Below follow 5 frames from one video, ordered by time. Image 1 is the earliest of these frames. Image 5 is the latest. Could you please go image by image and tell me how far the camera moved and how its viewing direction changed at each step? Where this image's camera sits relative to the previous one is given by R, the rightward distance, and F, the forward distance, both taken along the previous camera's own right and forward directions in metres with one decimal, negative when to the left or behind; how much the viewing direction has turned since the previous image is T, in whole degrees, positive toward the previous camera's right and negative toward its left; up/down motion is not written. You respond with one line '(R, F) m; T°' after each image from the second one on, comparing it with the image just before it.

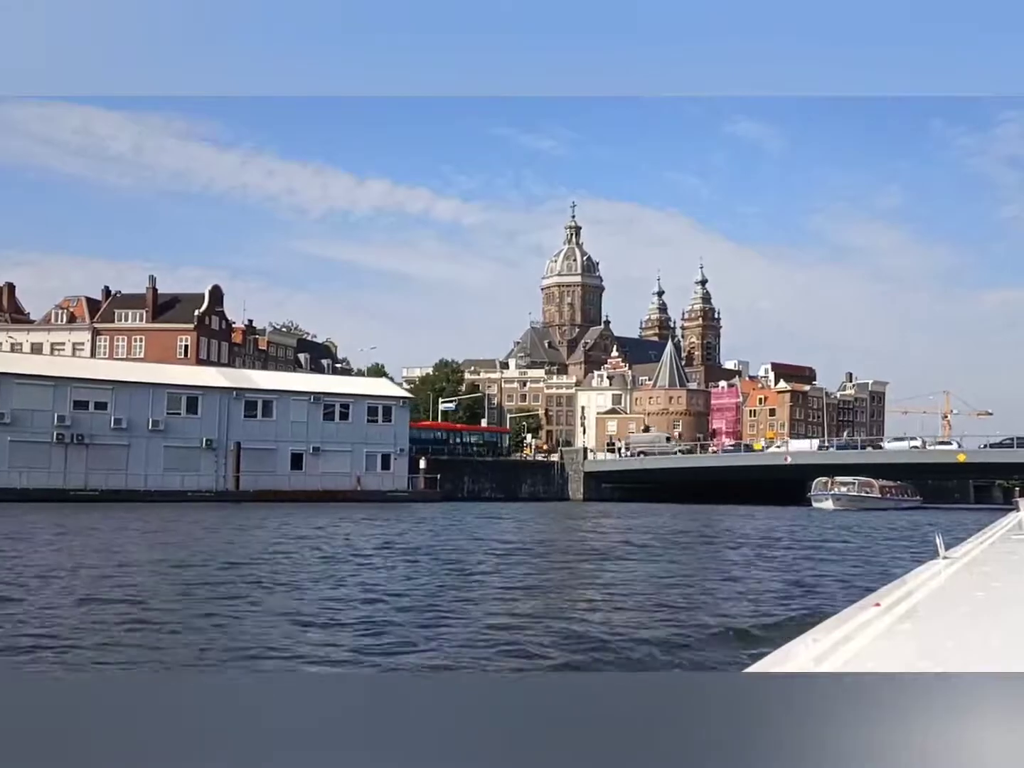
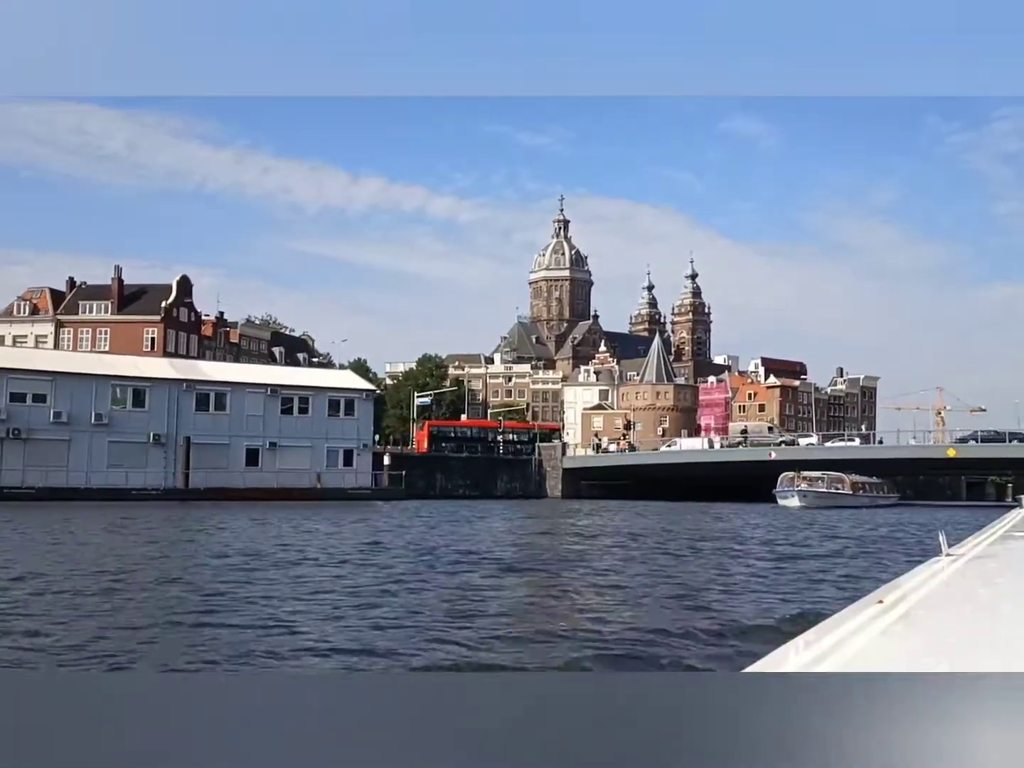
(+0.3, +0.5) m; 0°
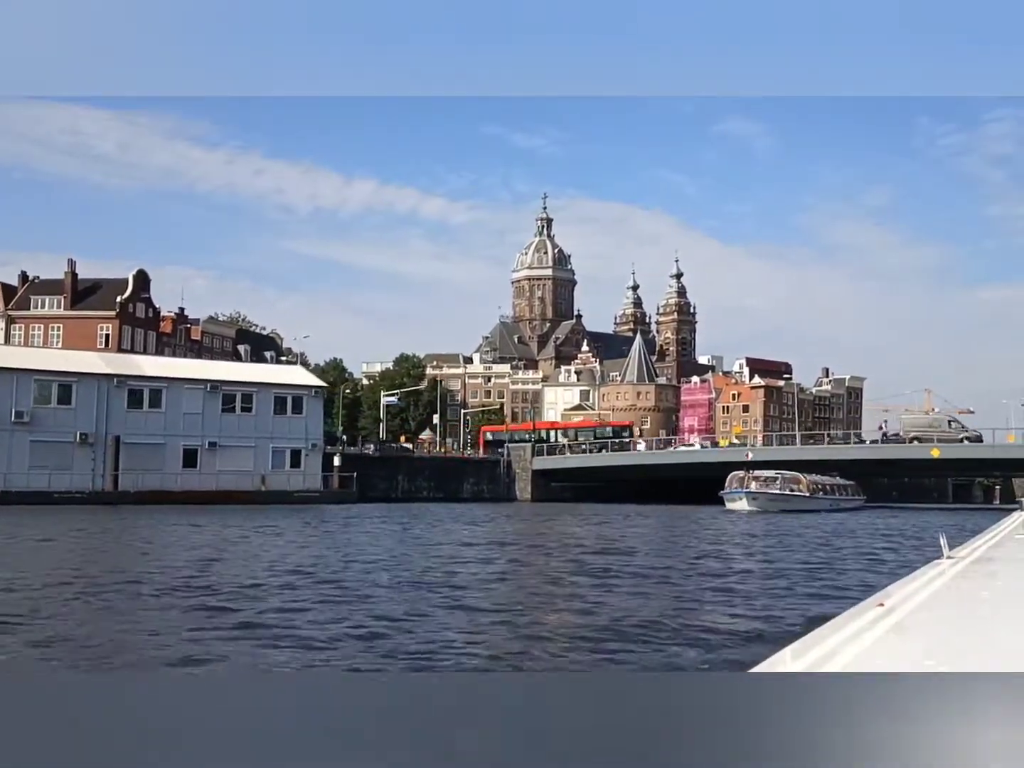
(+0.3, +0.6) m; 0°
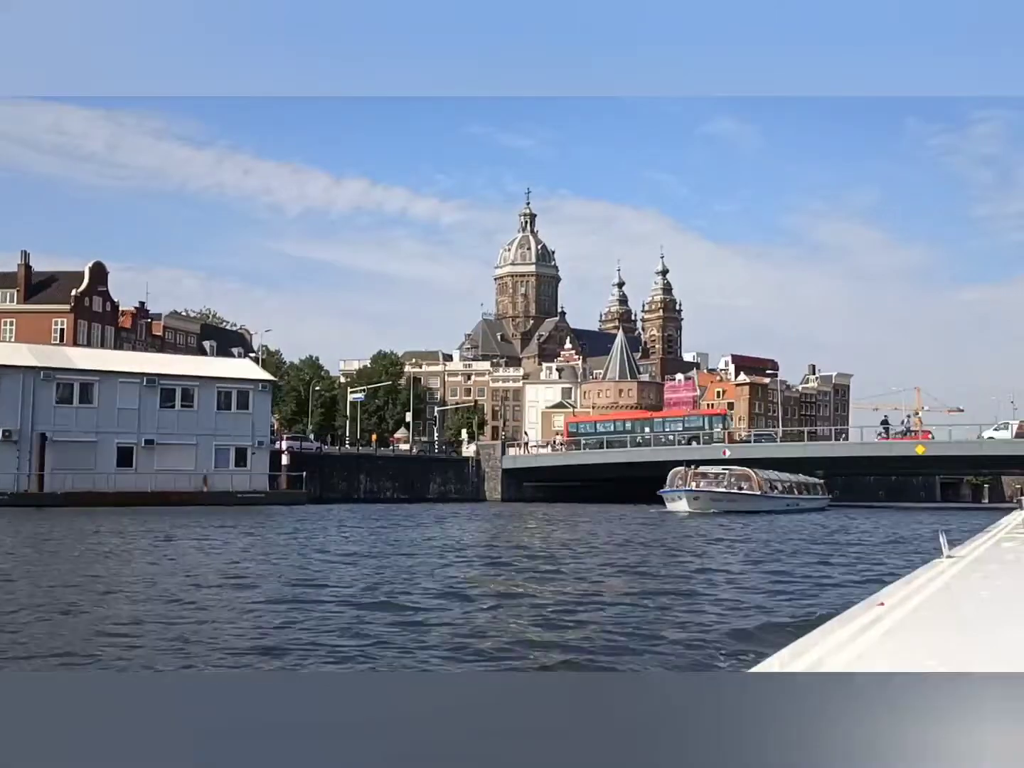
(+0.3, +0.6) m; 0°
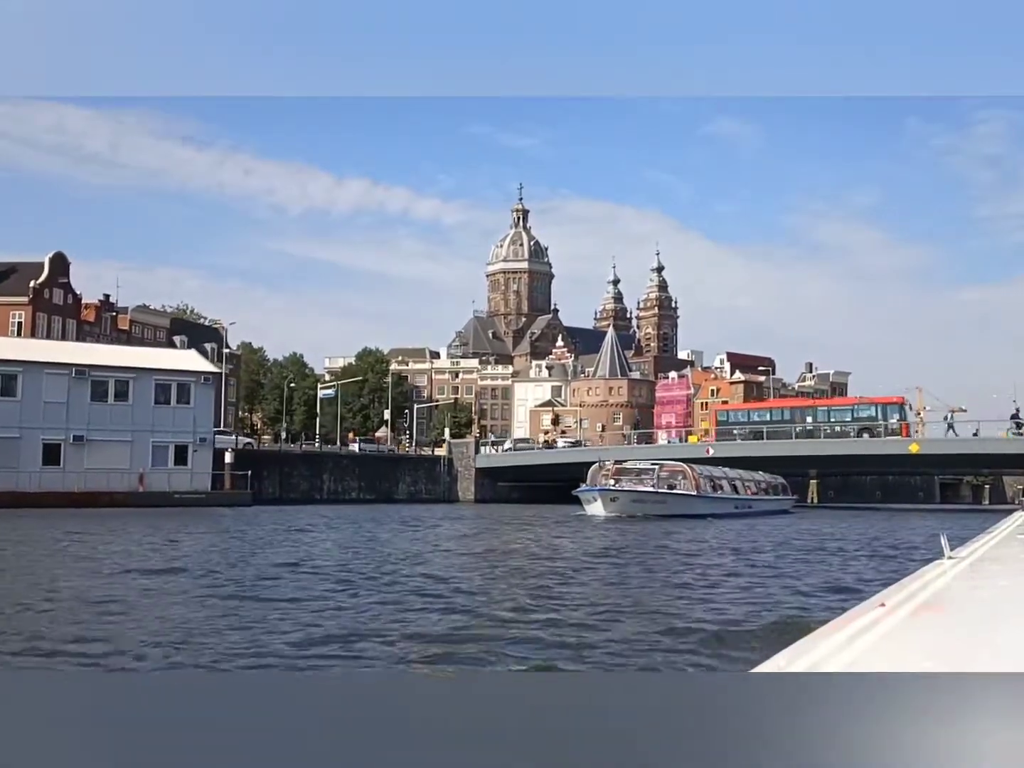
(+0.3, +0.7) m; 0°
